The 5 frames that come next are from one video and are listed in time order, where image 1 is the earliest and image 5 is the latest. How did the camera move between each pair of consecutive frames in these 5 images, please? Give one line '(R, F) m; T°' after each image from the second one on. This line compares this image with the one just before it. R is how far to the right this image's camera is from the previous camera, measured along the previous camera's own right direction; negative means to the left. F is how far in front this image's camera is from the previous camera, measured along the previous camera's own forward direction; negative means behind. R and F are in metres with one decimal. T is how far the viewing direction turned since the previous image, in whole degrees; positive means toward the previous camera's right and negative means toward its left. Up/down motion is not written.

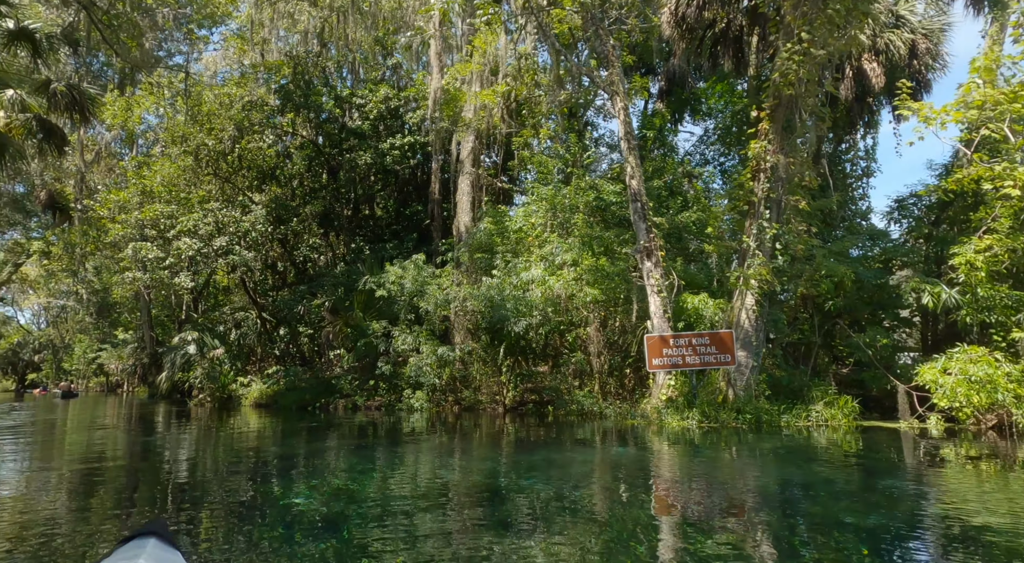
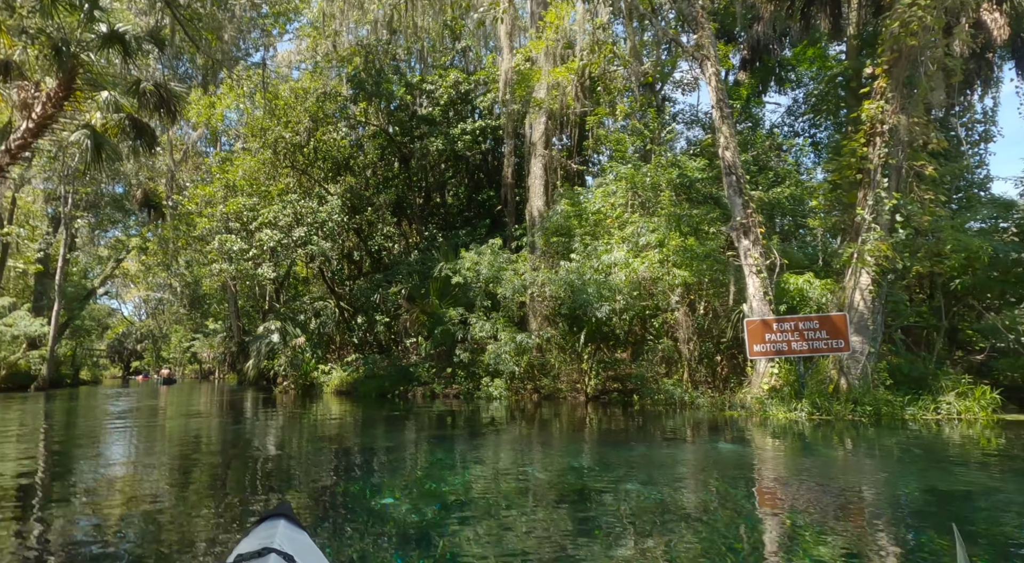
(-0.1, +0.3) m; -6°
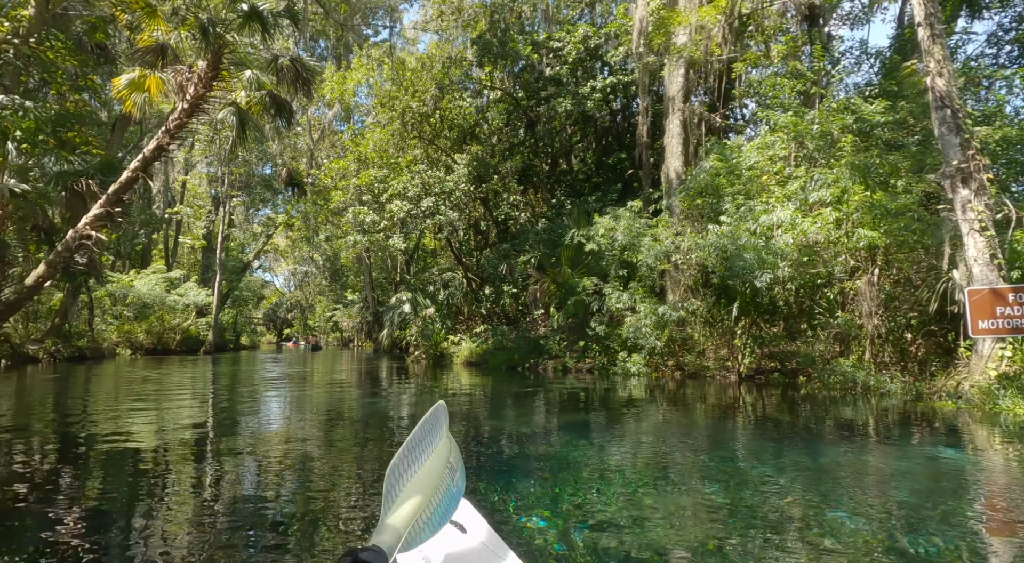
(-0.2, +0.5) m; -11°
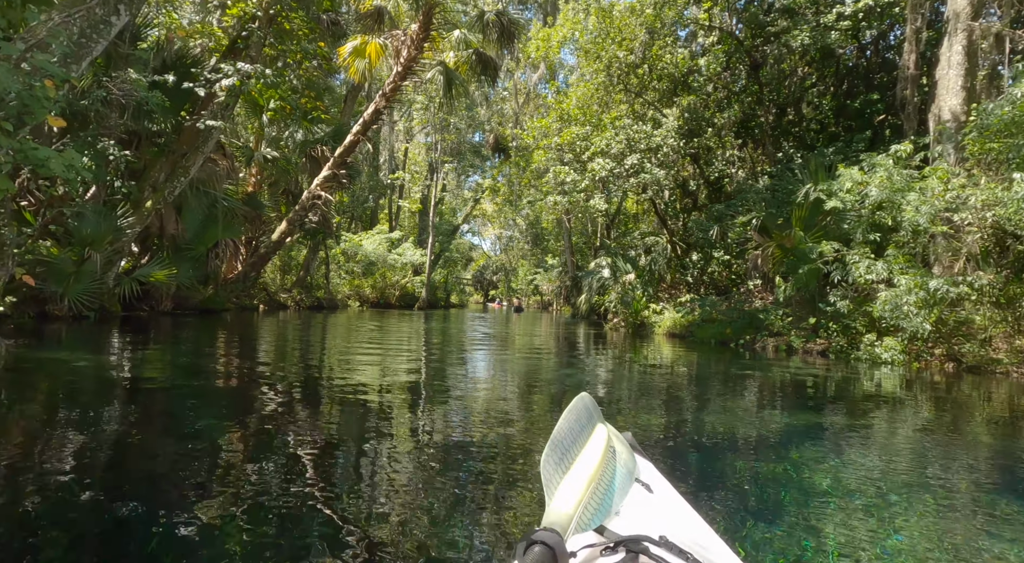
(-0.1, +0.7) m; -17°
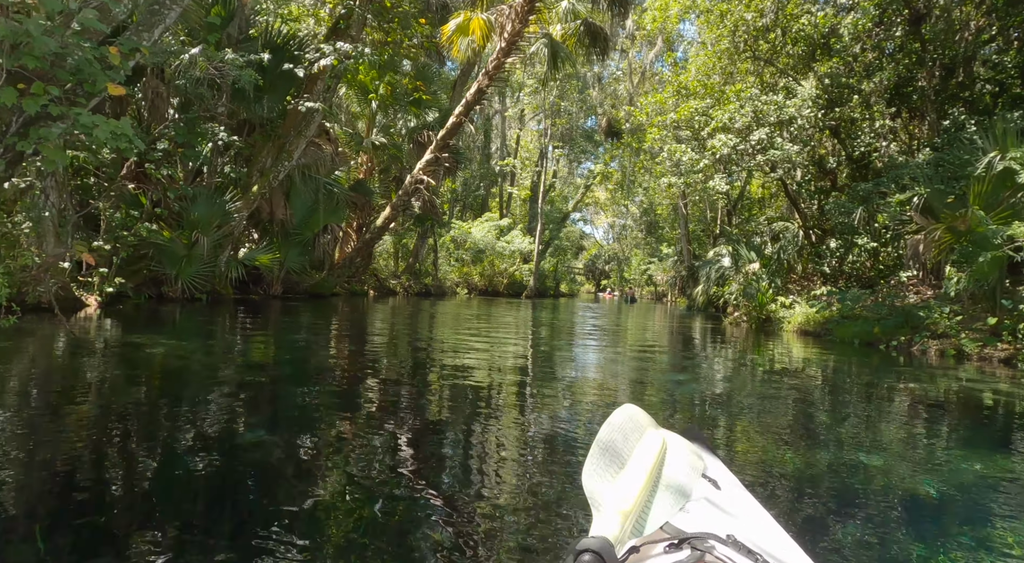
(+0.1, +0.8) m; -10°
